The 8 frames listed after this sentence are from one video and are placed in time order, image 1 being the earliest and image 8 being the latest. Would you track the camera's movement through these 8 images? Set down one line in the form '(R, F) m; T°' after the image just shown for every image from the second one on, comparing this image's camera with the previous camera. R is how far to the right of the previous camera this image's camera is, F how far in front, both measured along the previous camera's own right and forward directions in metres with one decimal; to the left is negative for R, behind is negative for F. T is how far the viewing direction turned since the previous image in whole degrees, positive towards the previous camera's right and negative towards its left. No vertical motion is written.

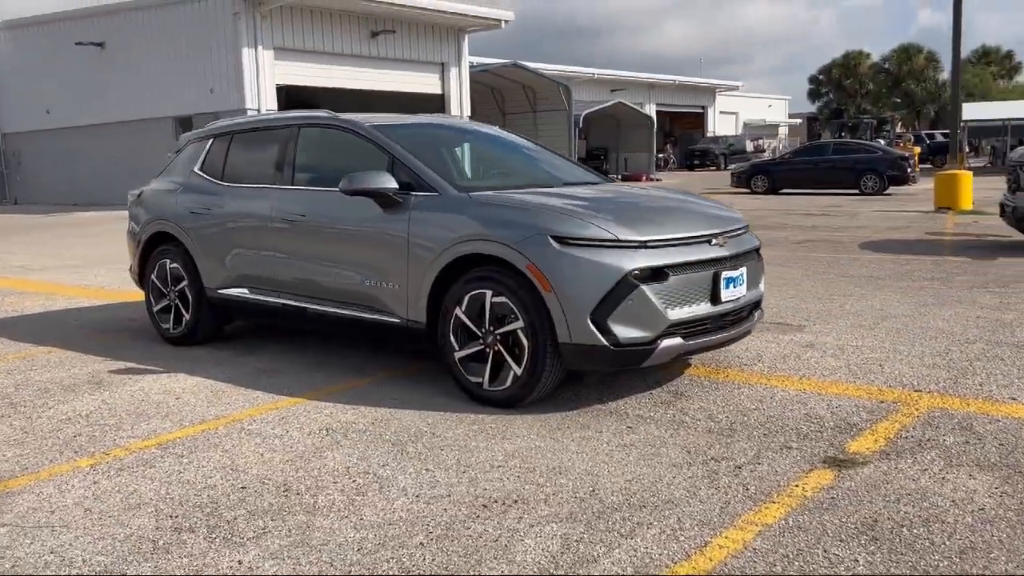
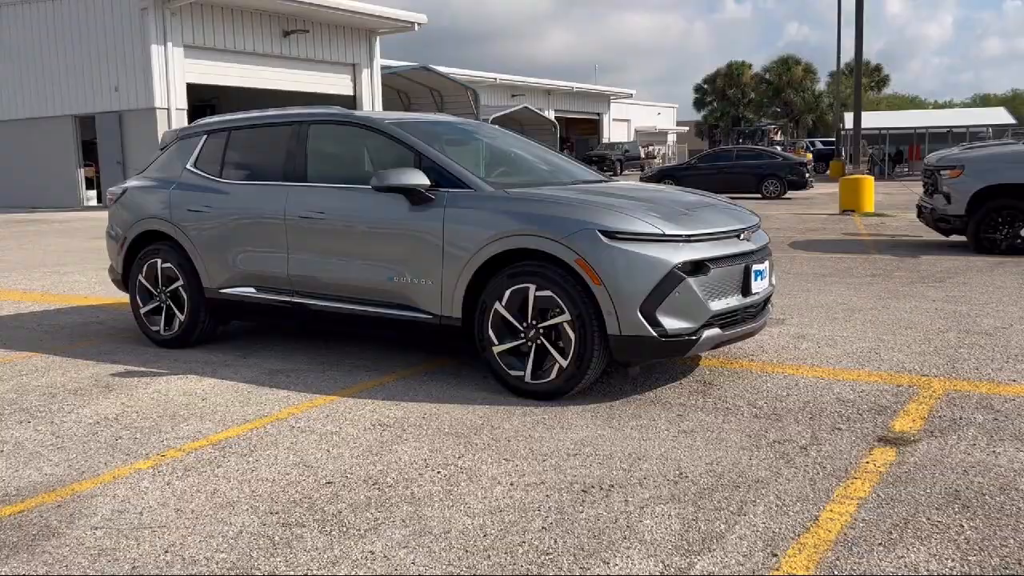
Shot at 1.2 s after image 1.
(-0.8, 0.0) m; +7°
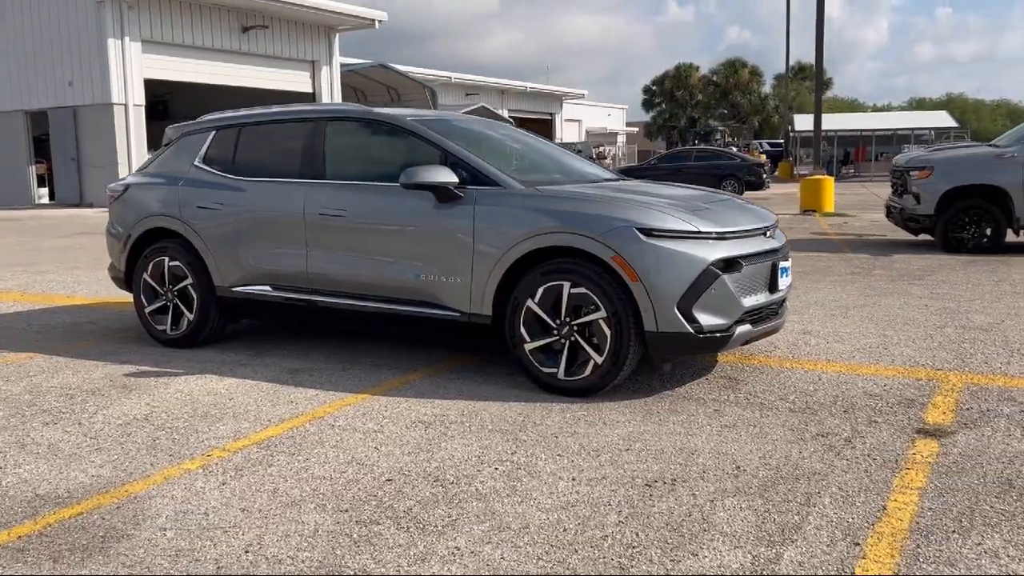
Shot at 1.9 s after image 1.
(-0.5, 0.0) m; +3°
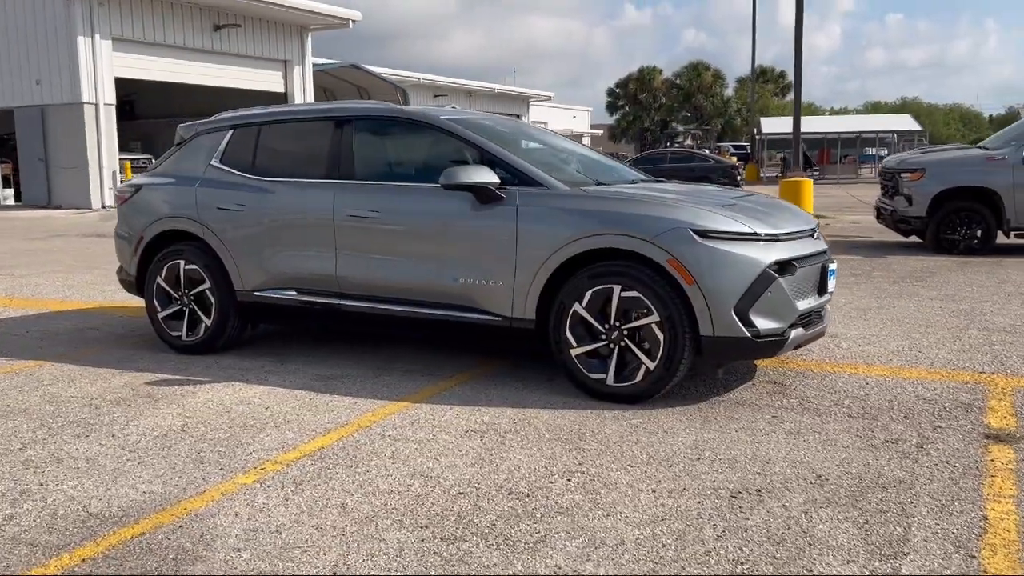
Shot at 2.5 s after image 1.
(-0.4, +0.2) m; +2°
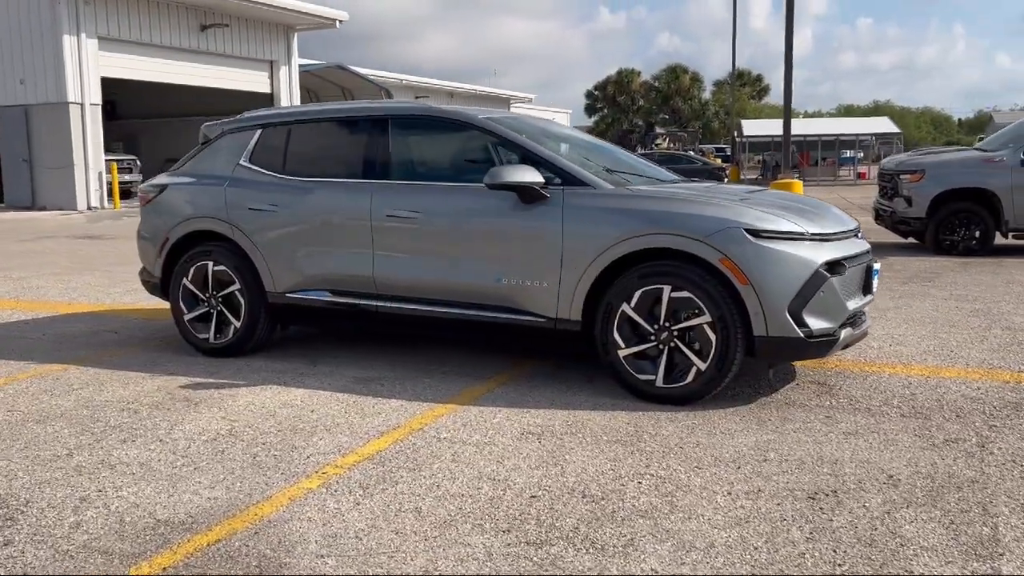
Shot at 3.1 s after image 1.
(-0.4, +0.1) m; +1°
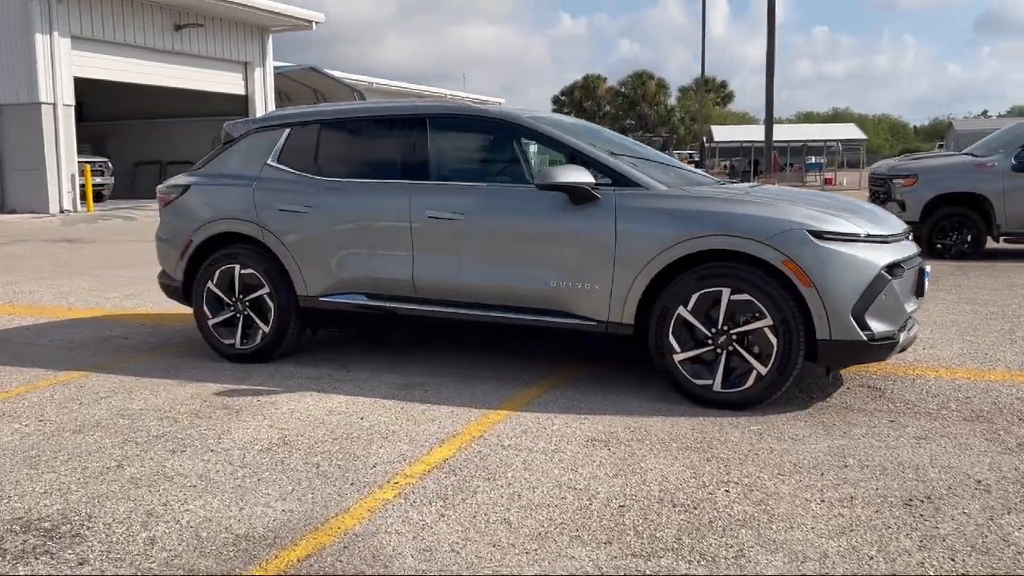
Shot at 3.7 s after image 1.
(-0.5, +0.1) m; +2°
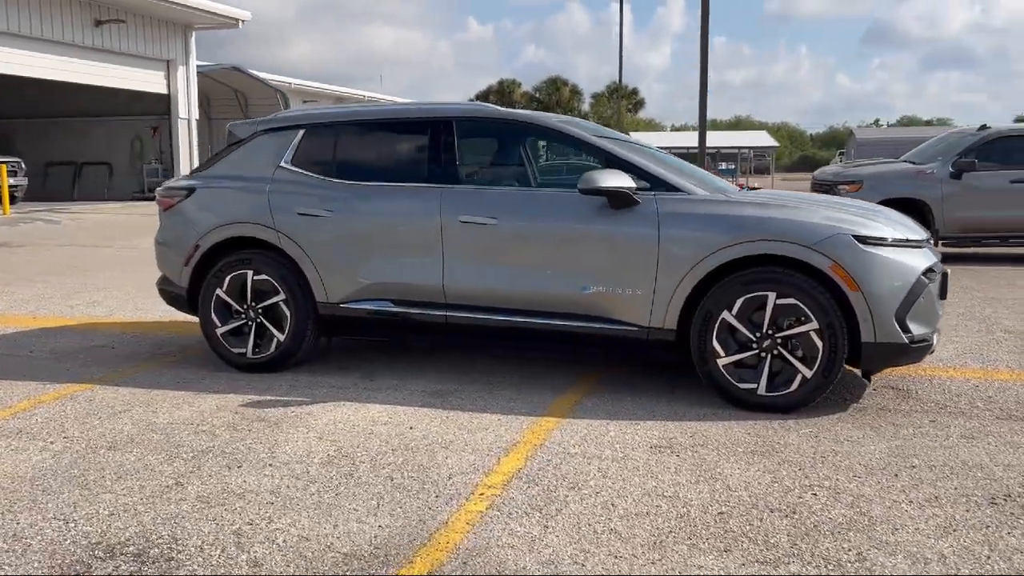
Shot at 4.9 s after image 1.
(-0.7, +0.1) m; +6°
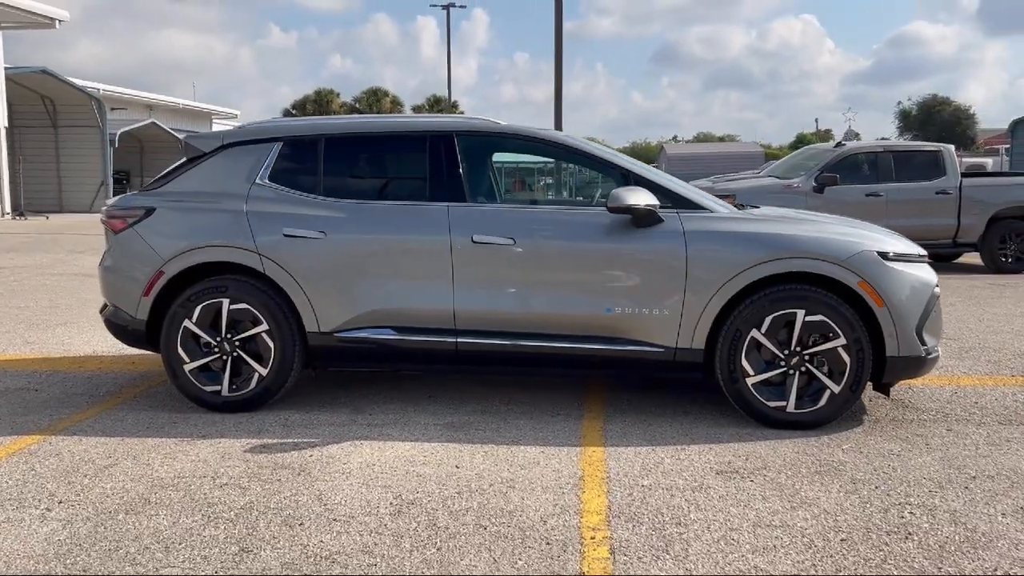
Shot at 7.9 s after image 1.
(-1.0, +0.4) m; +11°
